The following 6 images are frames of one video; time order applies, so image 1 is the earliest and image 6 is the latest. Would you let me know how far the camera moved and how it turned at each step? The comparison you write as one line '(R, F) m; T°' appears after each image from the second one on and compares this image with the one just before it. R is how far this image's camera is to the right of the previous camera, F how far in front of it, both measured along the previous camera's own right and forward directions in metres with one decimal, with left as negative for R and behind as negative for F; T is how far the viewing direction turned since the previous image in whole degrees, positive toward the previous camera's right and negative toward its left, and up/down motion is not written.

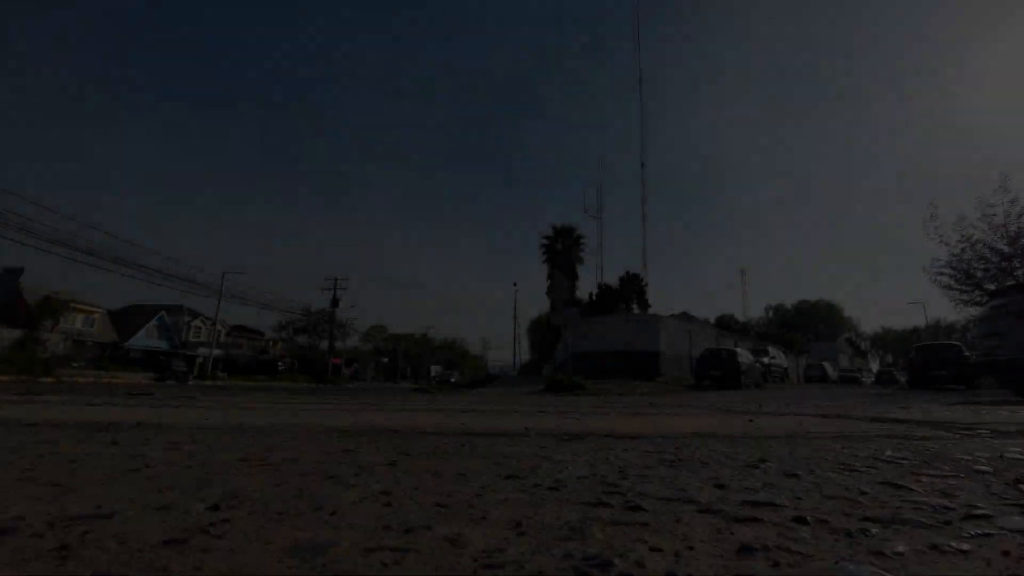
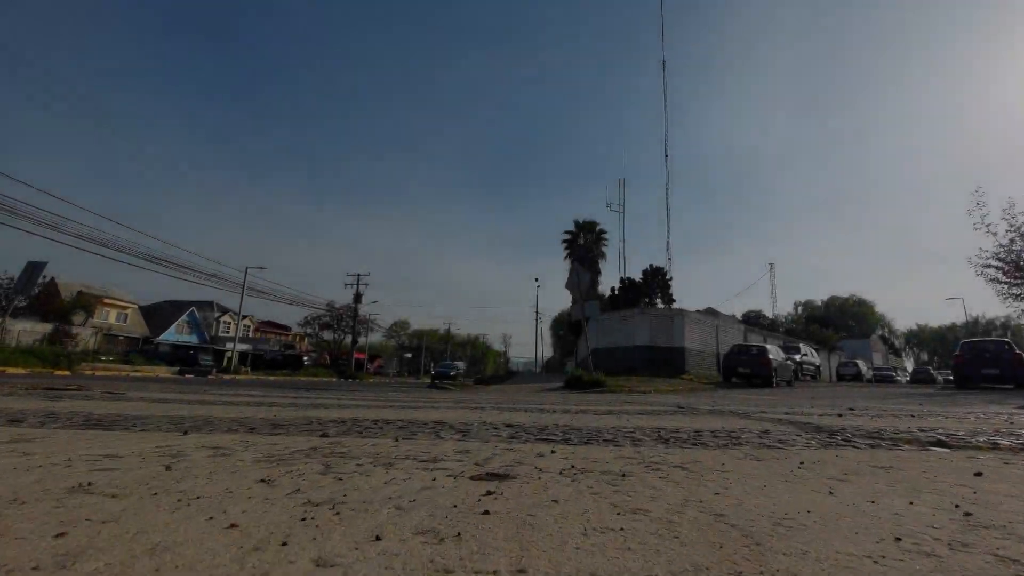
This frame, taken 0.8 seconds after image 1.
(+0.1, +0.4) m; -2°
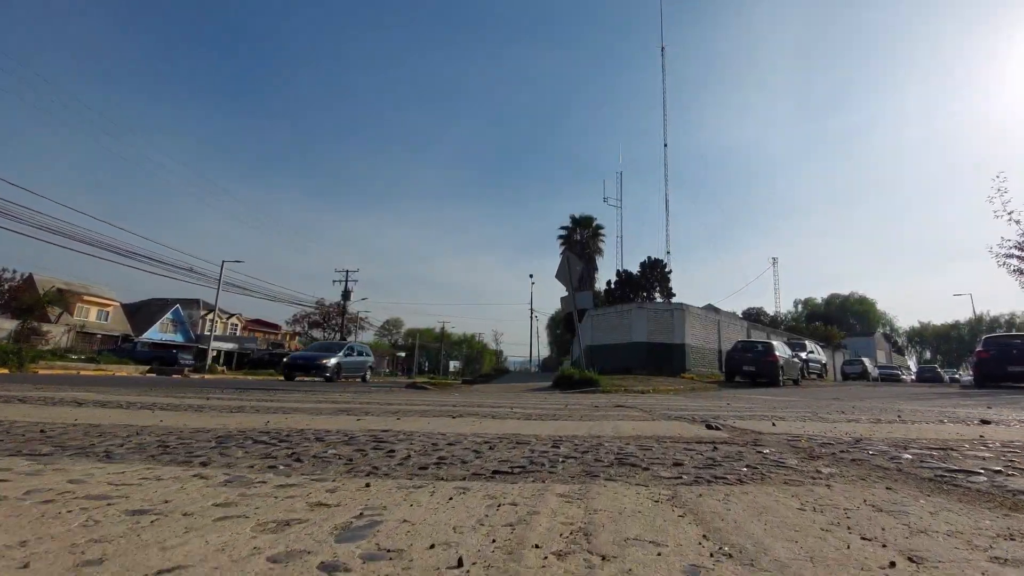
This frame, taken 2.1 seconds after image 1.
(+0.3, +1.3) m; 0°
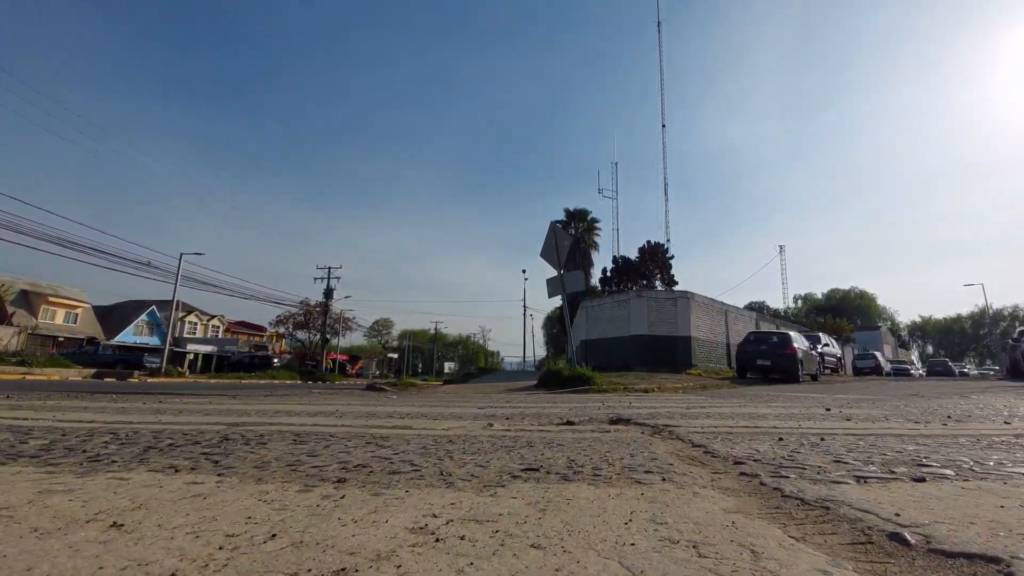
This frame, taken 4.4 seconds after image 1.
(+0.4, +2.2) m; 0°
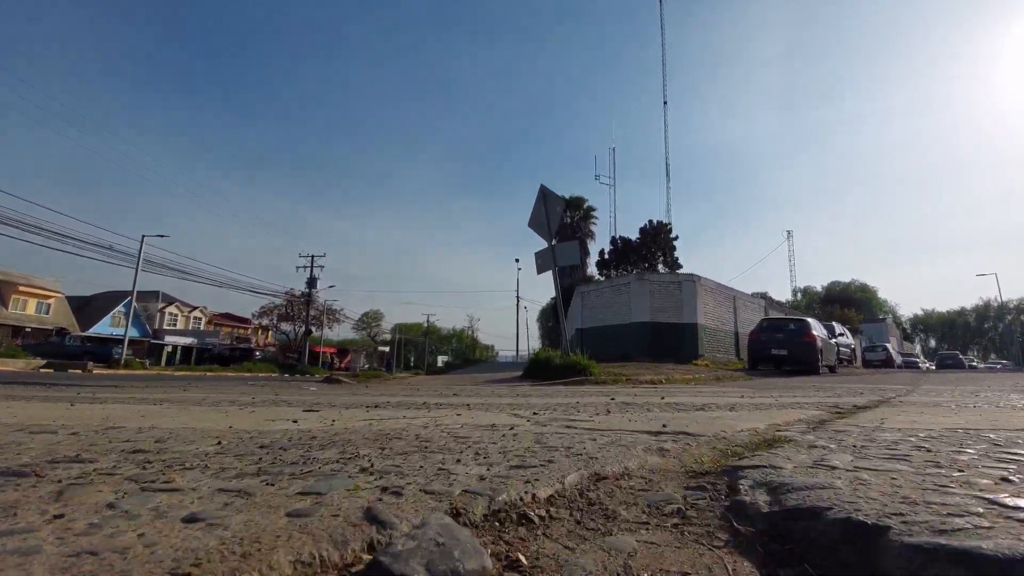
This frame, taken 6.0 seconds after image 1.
(+0.2, +1.7) m; 0°
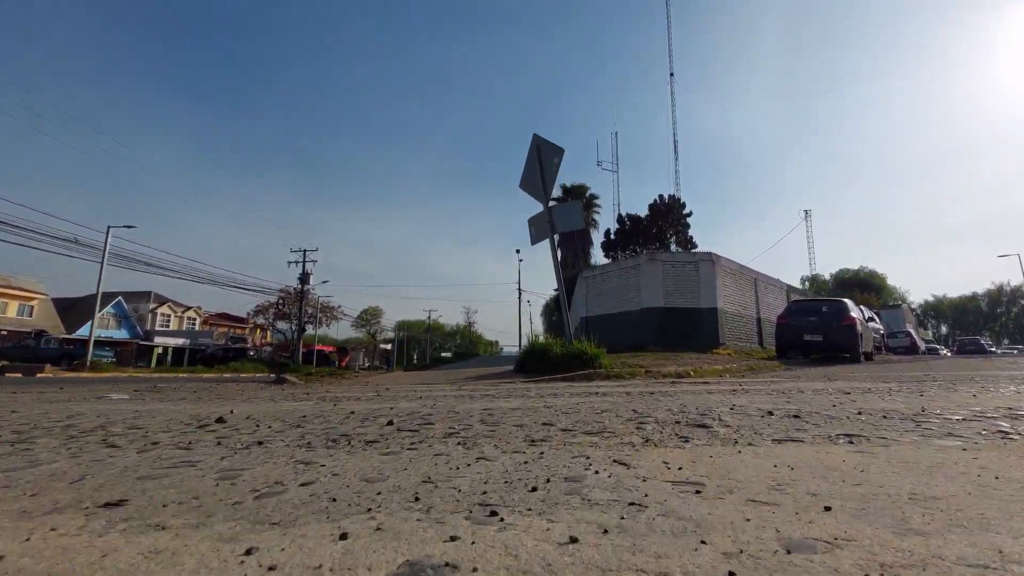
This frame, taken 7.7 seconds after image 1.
(+0.2, +1.8) m; 0°
